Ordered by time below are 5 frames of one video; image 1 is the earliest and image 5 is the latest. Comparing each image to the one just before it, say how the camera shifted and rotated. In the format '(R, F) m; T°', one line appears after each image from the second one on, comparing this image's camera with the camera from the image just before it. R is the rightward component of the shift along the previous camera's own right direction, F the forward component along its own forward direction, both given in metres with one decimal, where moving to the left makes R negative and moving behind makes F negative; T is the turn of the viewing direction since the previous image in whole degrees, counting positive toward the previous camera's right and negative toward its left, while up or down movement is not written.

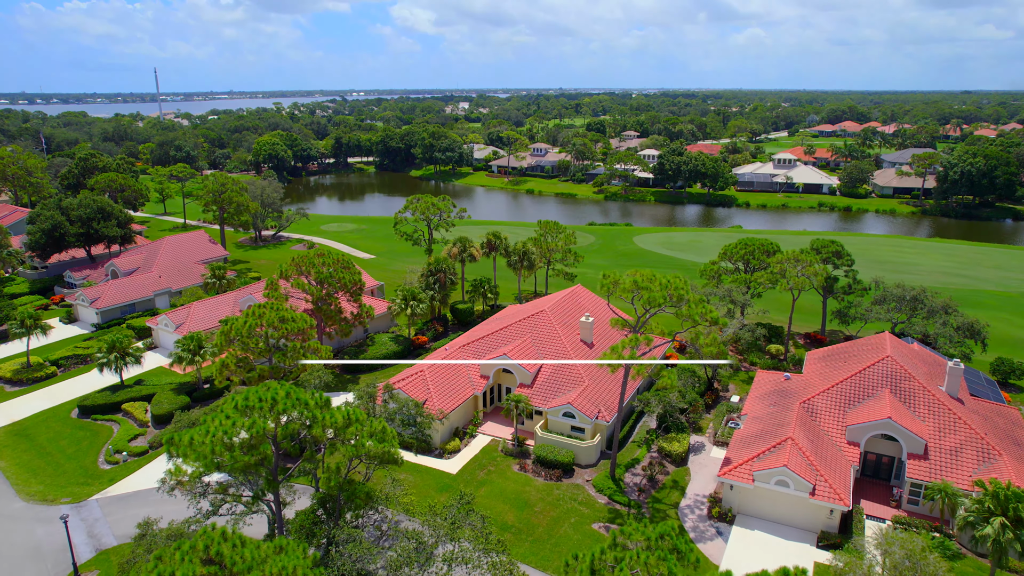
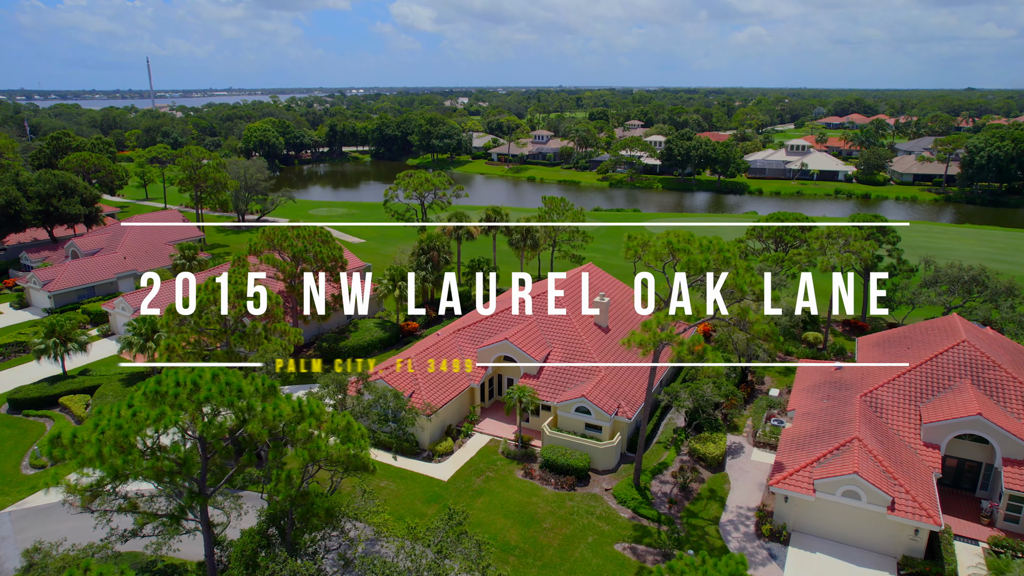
(-0.2, +5.5) m; 0°
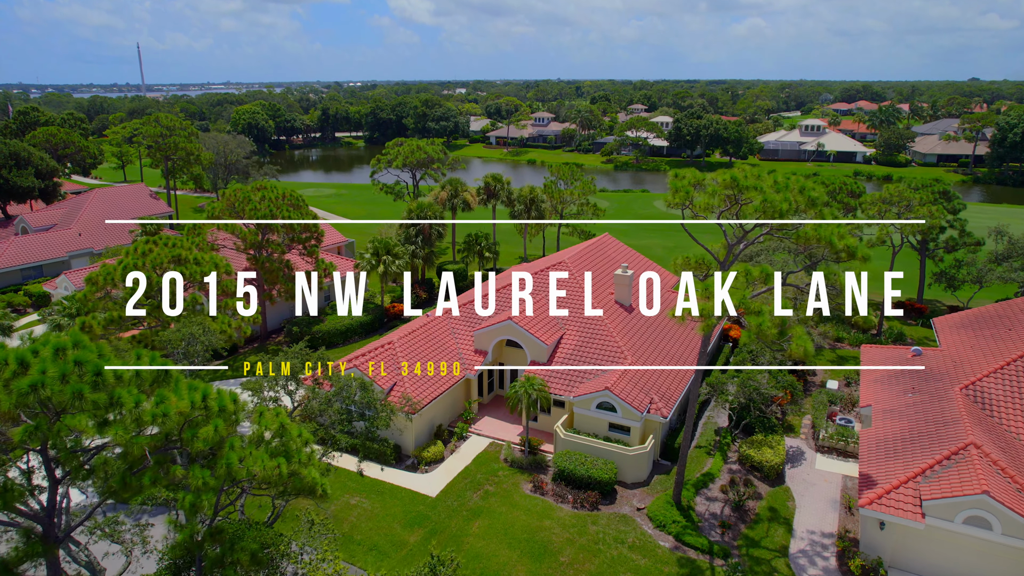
(-0.2, +5.8) m; 0°
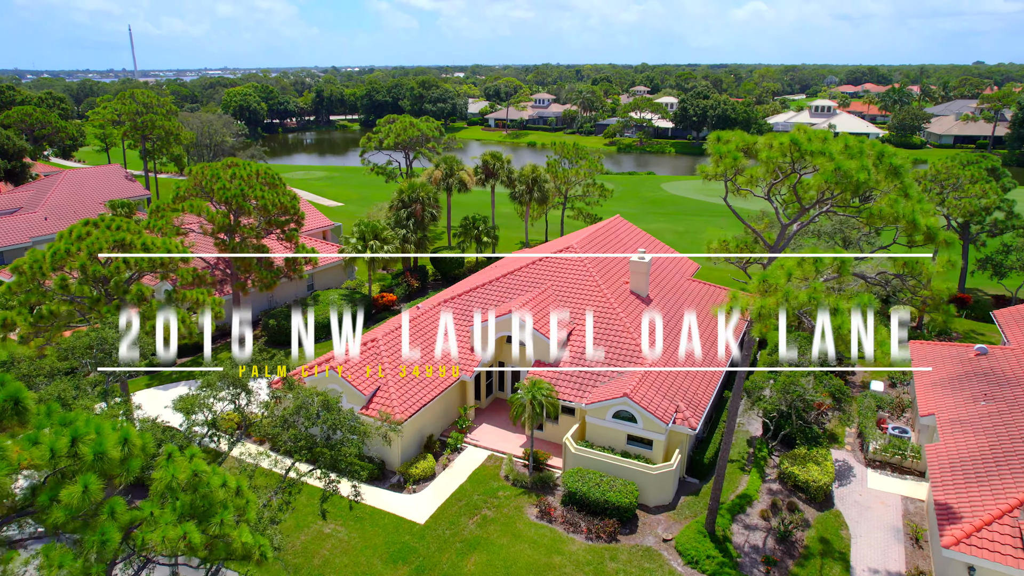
(-0.1, +3.4) m; 0°
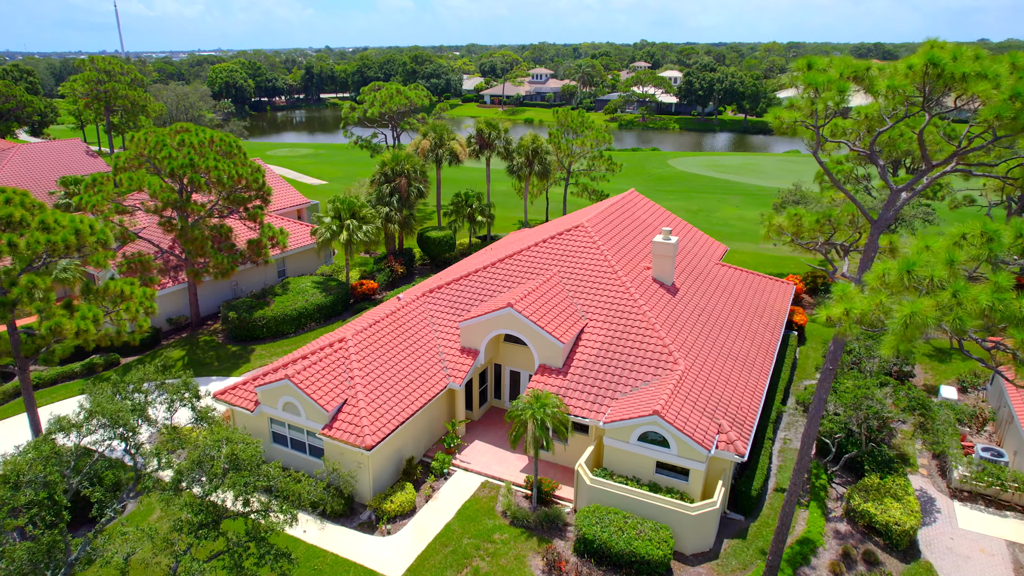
(0.0, +4.2) m; 0°
